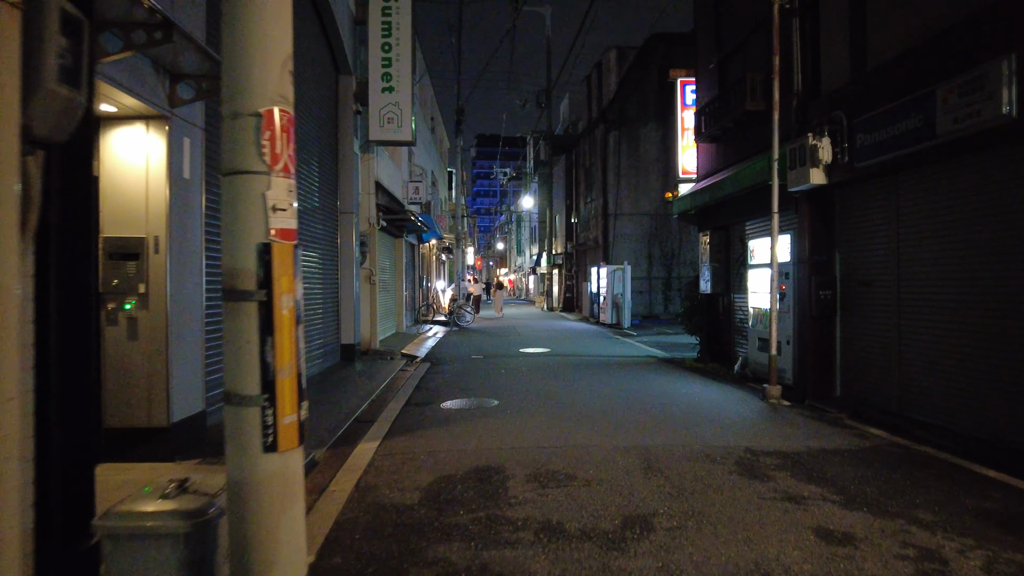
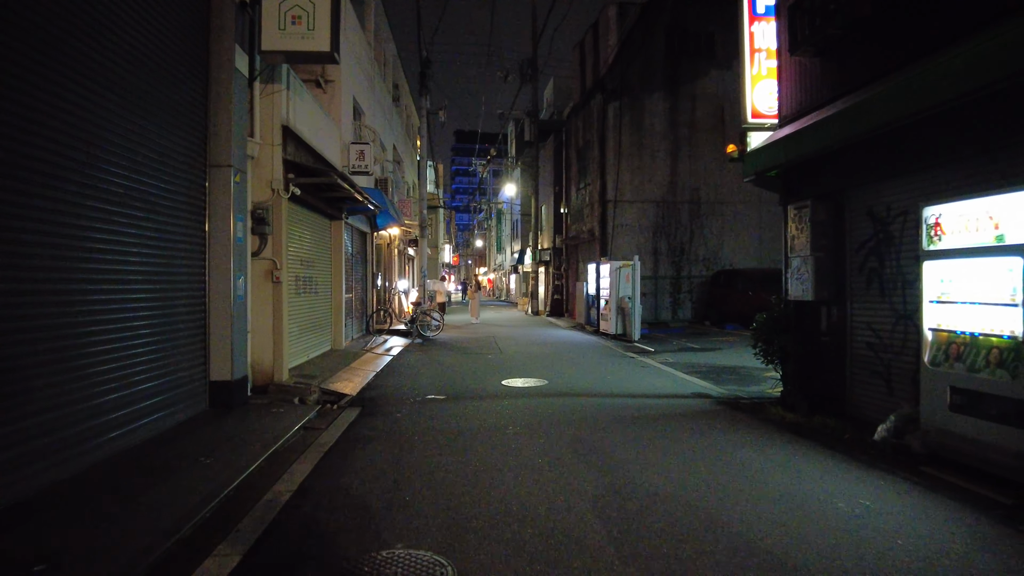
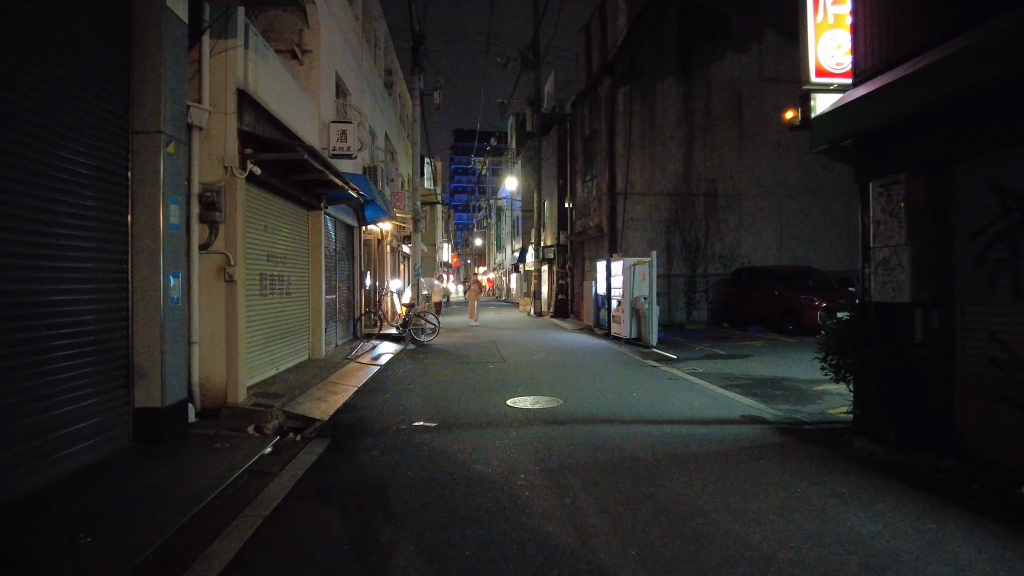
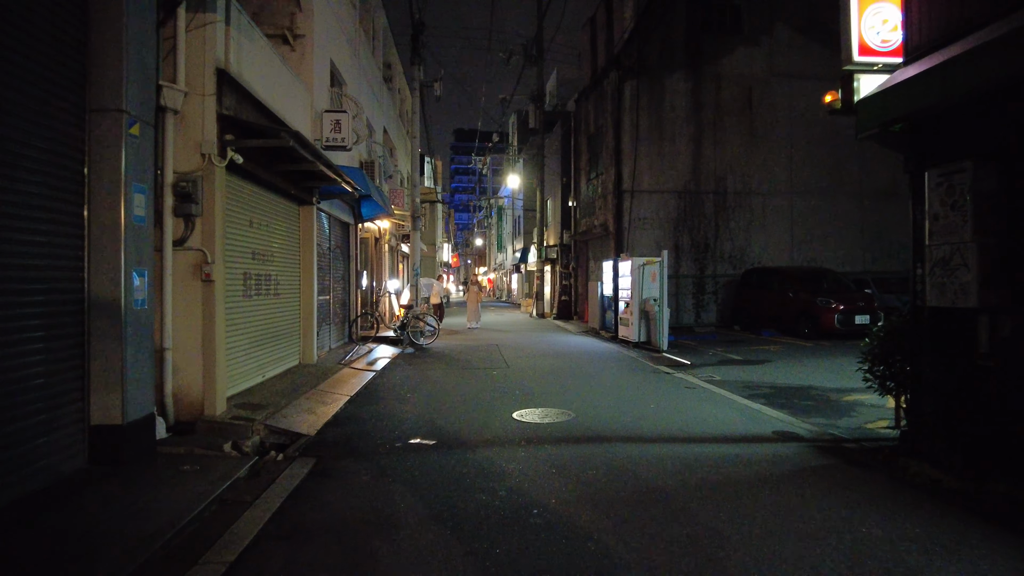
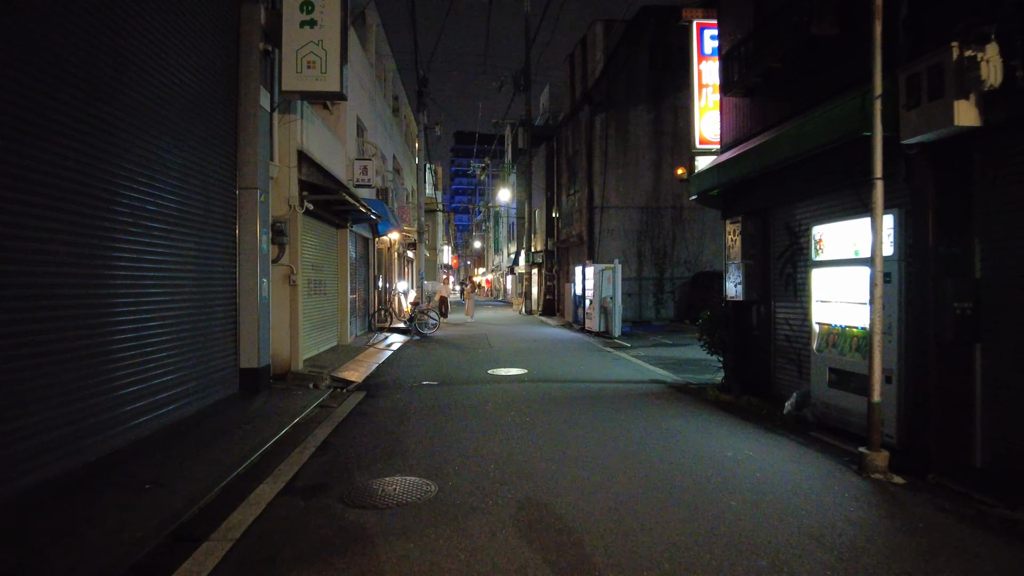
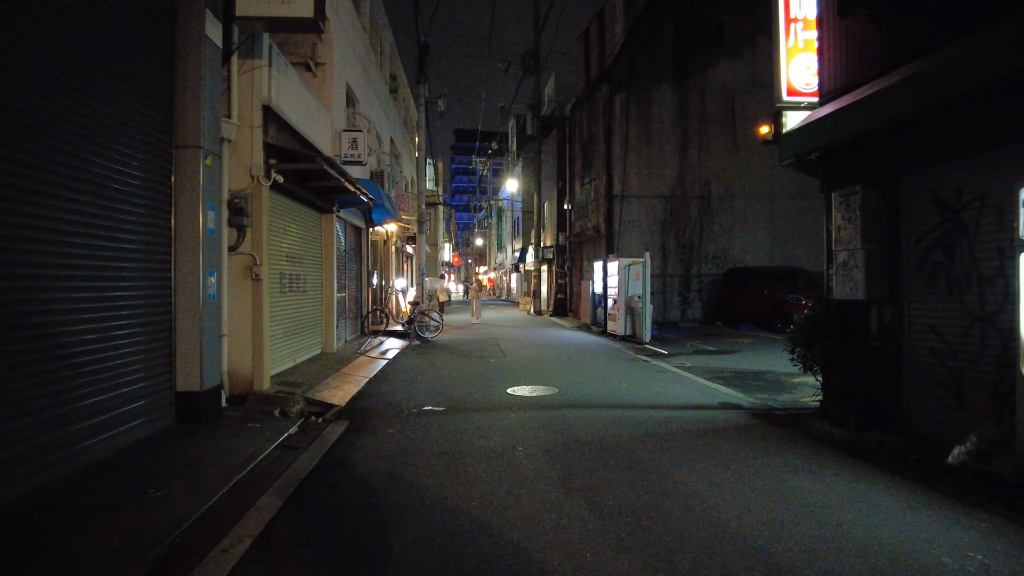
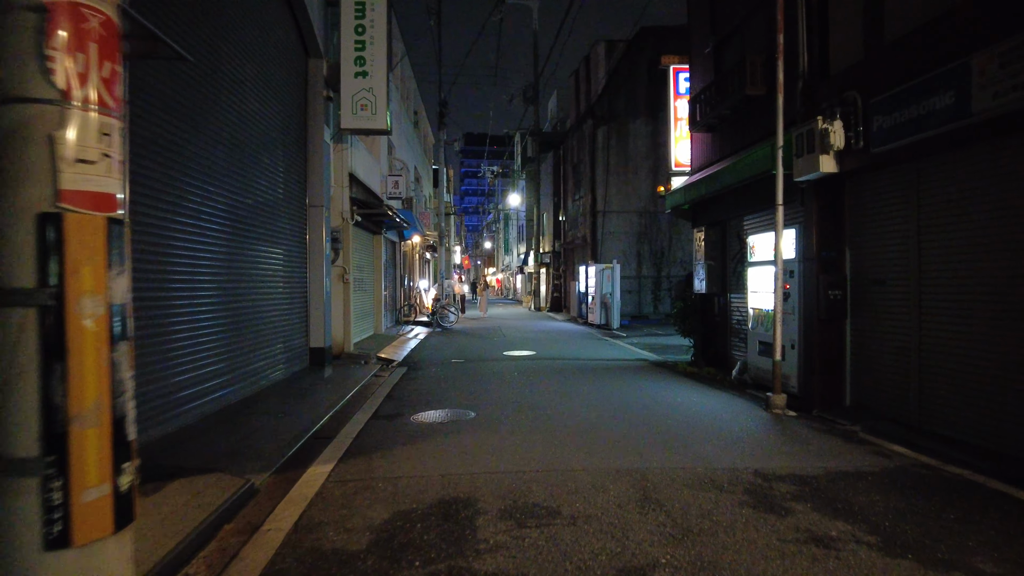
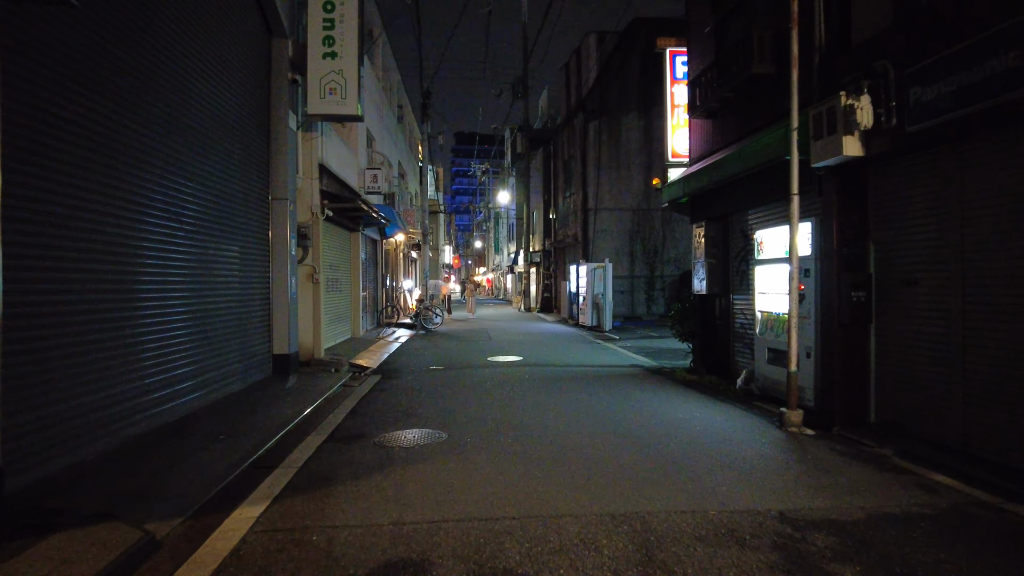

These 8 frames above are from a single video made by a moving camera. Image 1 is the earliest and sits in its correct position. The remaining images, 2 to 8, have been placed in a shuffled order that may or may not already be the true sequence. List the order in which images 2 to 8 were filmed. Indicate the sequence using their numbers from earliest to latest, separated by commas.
7, 8, 5, 2, 6, 3, 4
